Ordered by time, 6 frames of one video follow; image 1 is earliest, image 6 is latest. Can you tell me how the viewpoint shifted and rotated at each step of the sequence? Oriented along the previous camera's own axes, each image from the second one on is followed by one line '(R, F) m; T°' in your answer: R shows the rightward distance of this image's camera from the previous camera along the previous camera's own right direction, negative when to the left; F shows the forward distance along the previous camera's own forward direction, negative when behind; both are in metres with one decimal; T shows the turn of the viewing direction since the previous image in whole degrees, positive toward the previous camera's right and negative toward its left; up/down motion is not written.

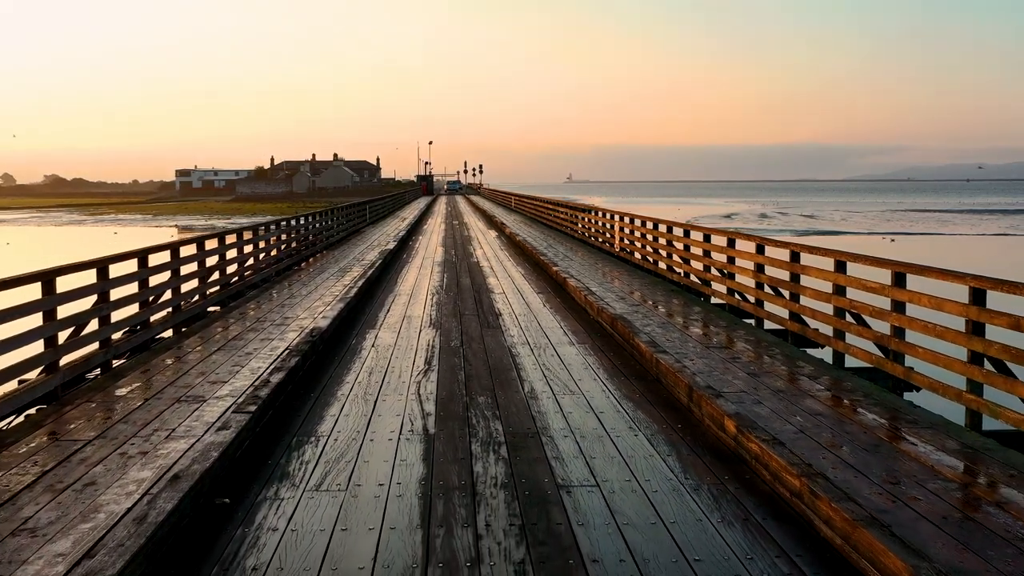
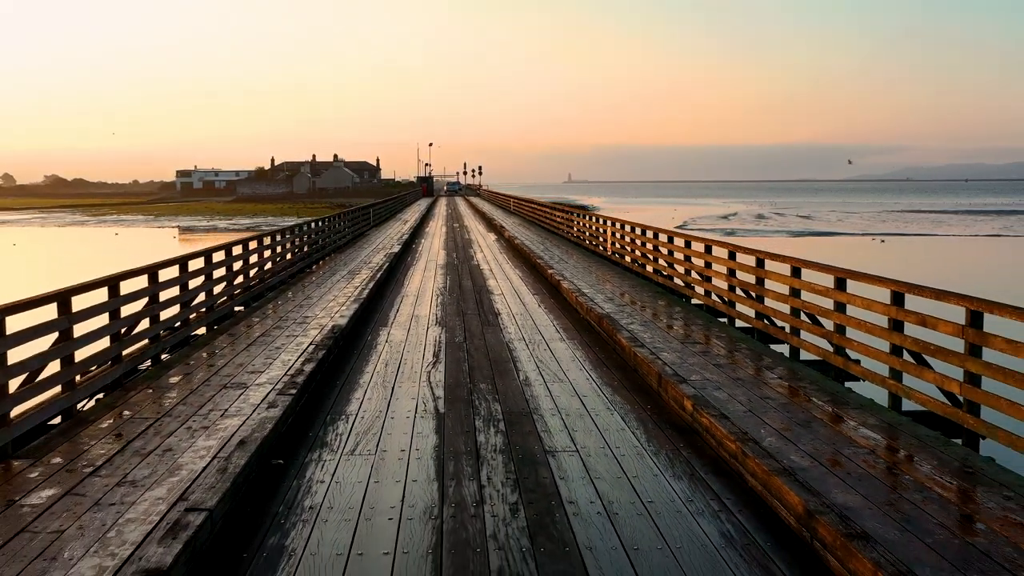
(0.0, -0.9) m; 0°
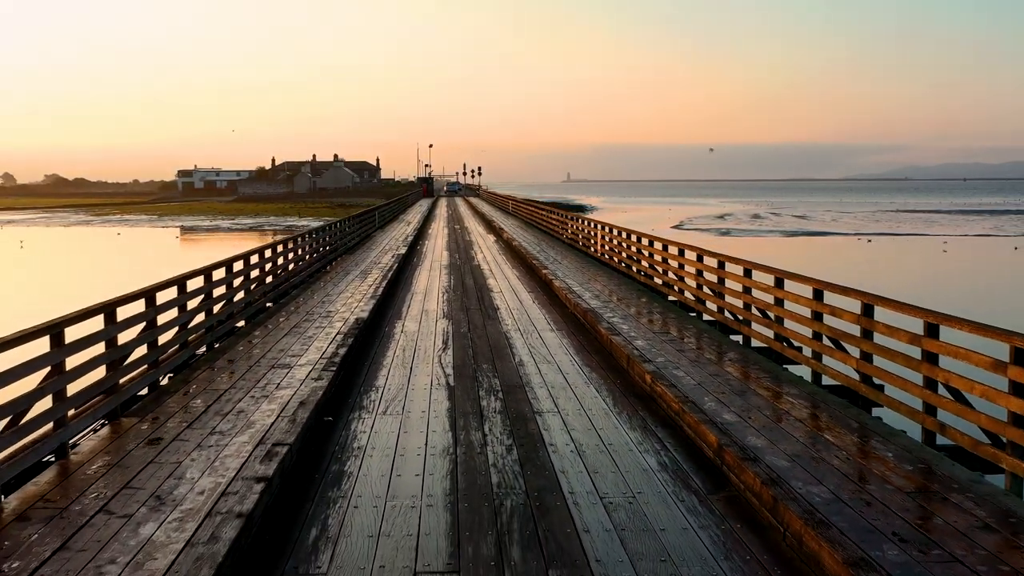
(0.0, -1.3) m; 0°
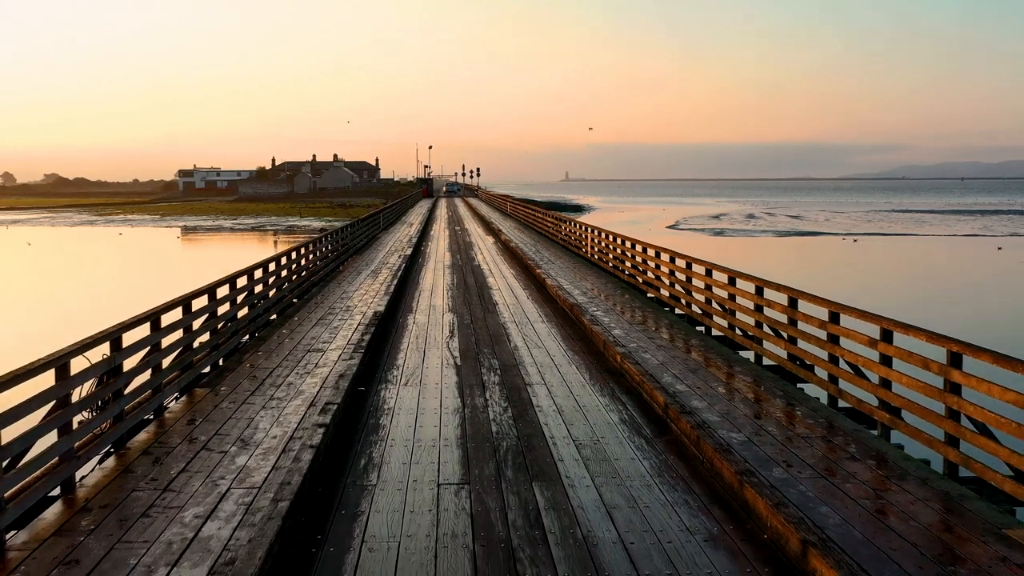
(0.0, -1.4) m; 0°
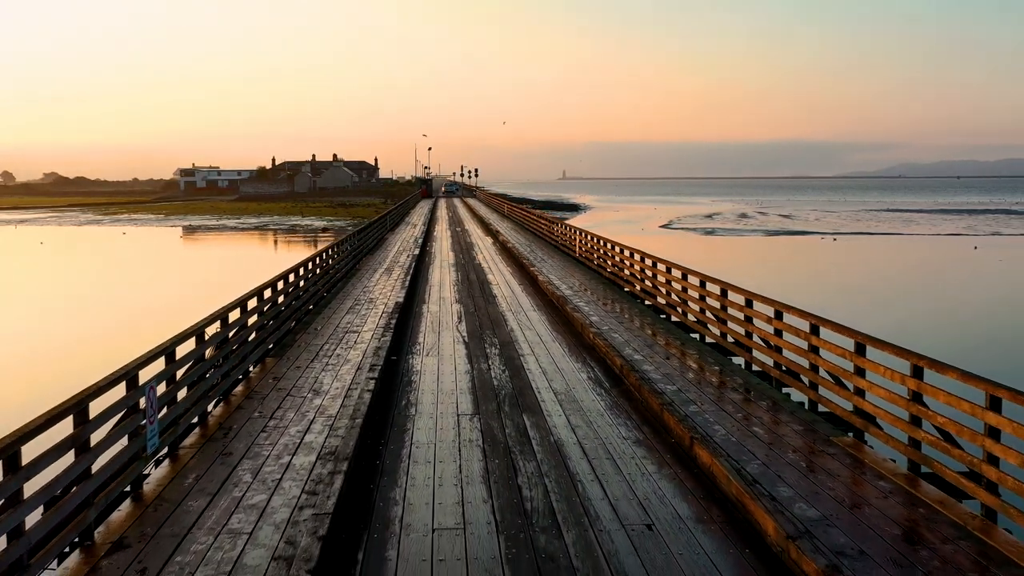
(0.0, -2.1) m; 0°
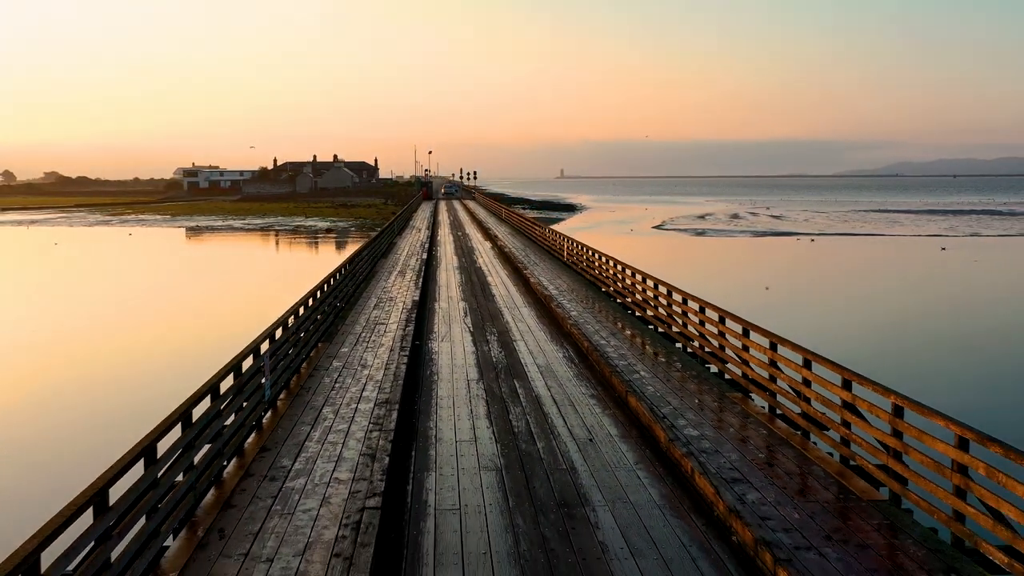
(0.0, -2.8) m; 0°
